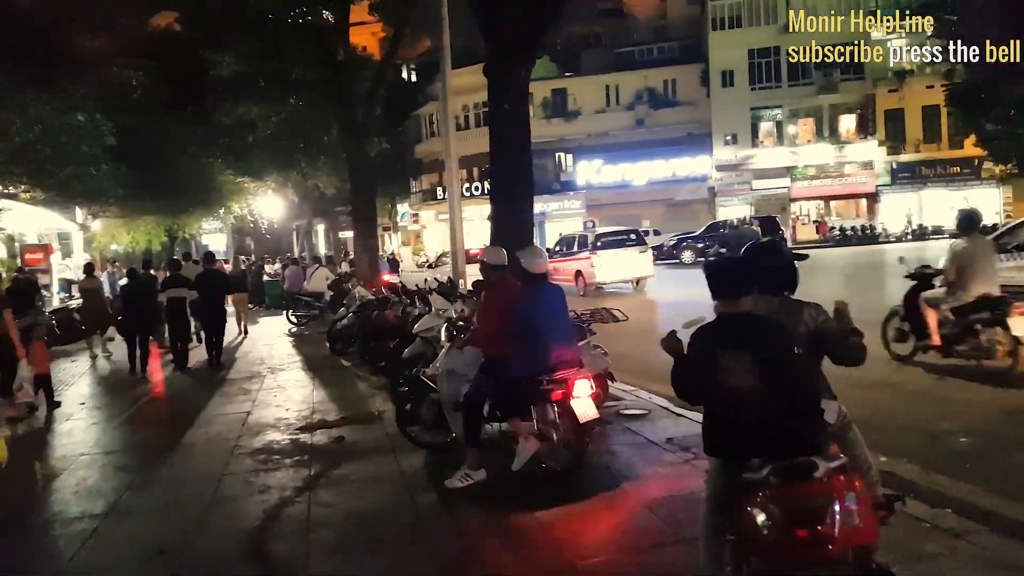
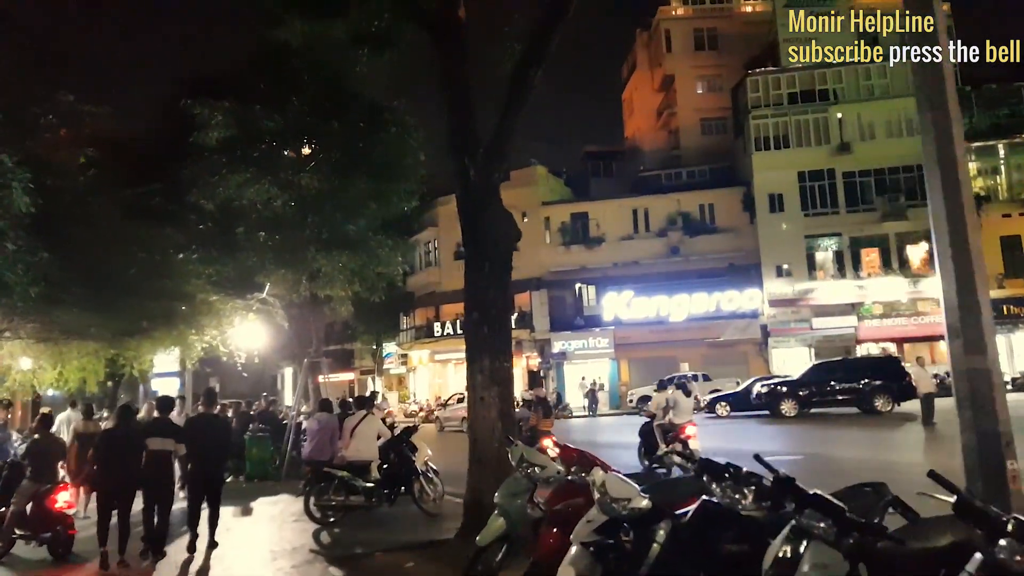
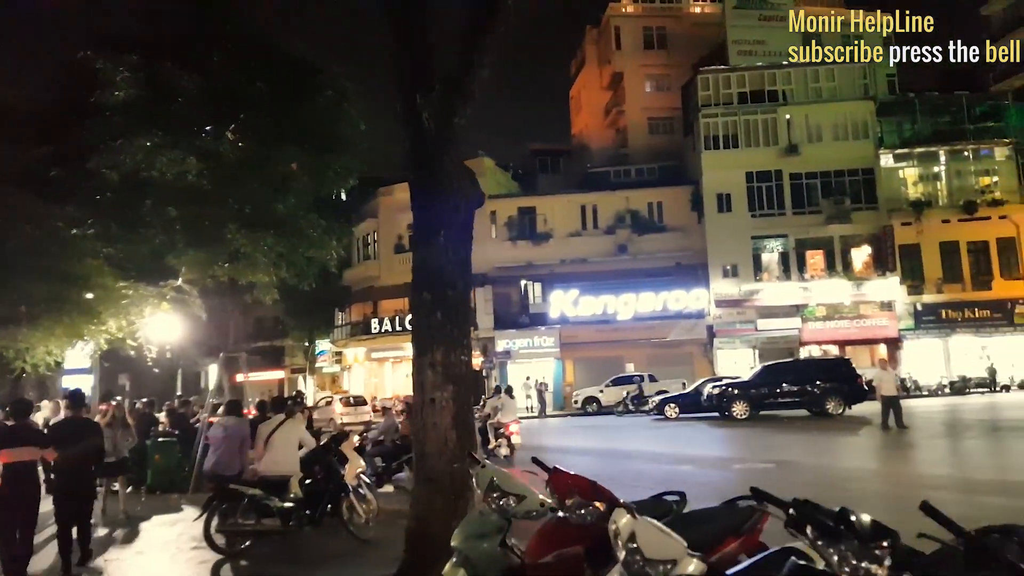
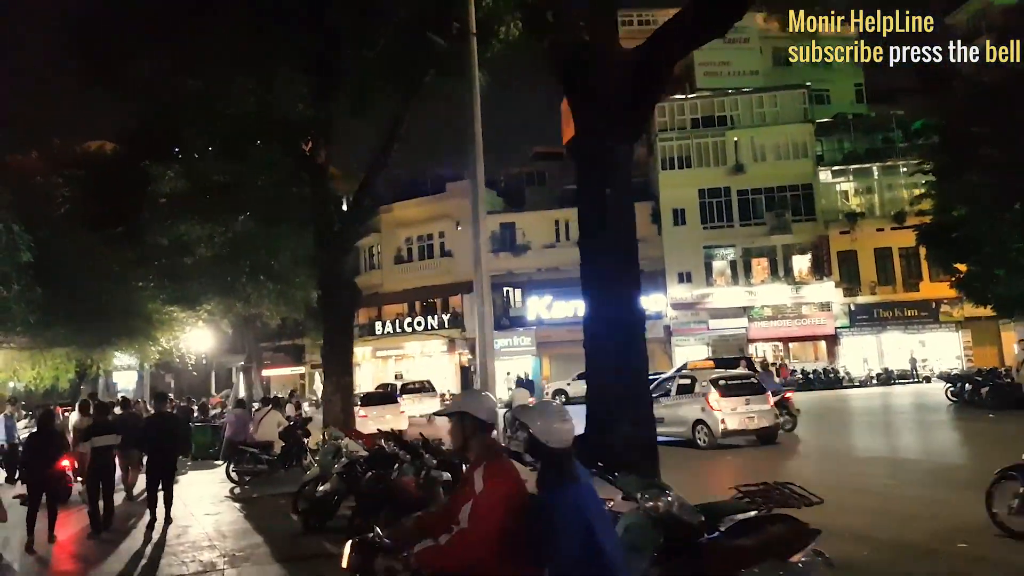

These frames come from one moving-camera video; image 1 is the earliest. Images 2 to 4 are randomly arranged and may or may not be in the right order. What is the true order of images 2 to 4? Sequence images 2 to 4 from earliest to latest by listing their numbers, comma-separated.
4, 2, 3
